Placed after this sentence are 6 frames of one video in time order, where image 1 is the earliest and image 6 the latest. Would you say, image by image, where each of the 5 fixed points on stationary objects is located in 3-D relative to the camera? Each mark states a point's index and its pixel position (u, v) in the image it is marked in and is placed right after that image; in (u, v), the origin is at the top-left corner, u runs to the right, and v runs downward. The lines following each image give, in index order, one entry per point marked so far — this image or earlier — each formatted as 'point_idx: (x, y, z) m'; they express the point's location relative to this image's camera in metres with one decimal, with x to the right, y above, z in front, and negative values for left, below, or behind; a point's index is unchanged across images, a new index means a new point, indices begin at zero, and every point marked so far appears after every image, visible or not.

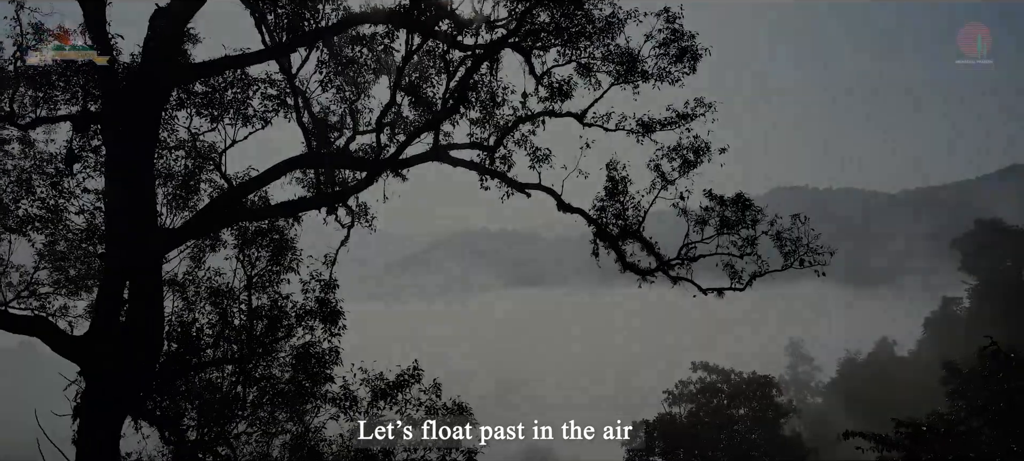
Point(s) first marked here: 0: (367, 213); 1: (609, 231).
0: (-2.5, +0.3, +13.7) m
1: (+1.4, 0.0, +11.8) m
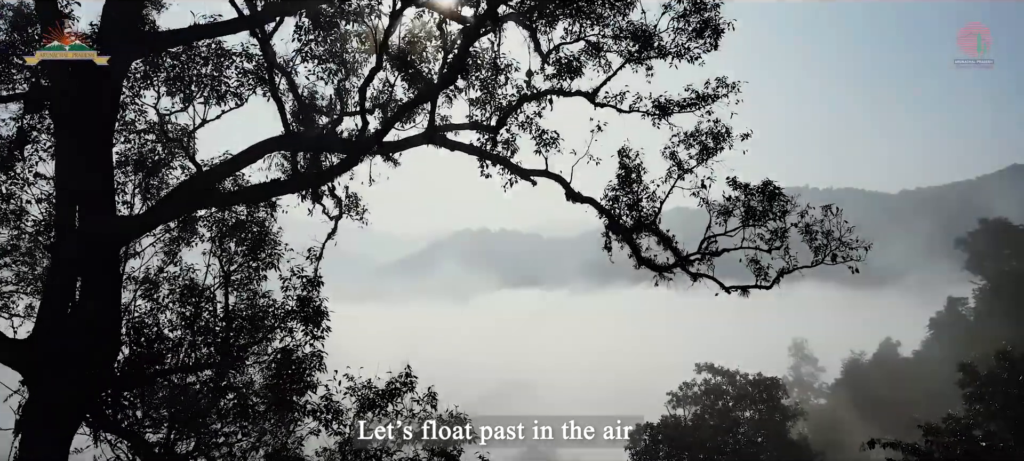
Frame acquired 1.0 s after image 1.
0: (-2.4, +0.4, +12.6) m
1: (+1.5, +0.1, +10.7) m
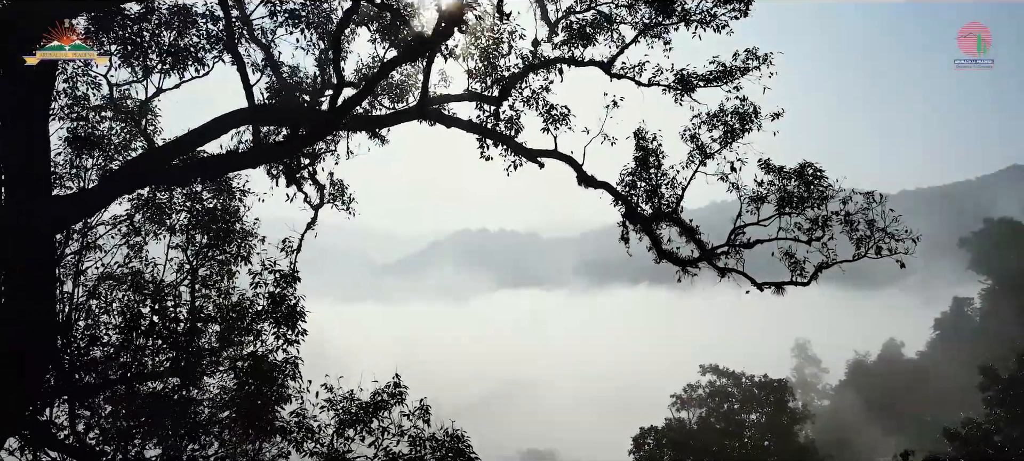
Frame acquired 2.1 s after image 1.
0: (-2.4, +0.5, +11.4) m
1: (+1.5, +0.2, +9.5) m
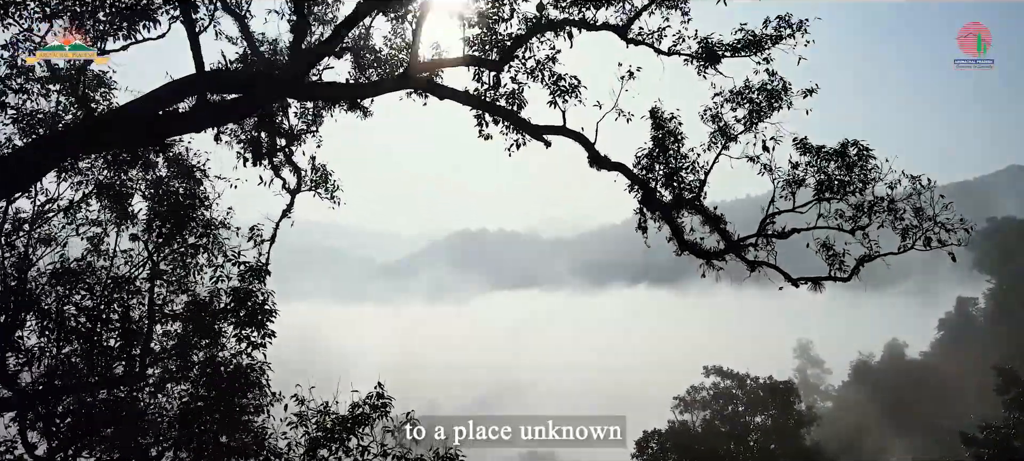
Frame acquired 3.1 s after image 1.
0: (-2.4, +0.6, +10.3) m
1: (+1.5, +0.3, +8.4) m
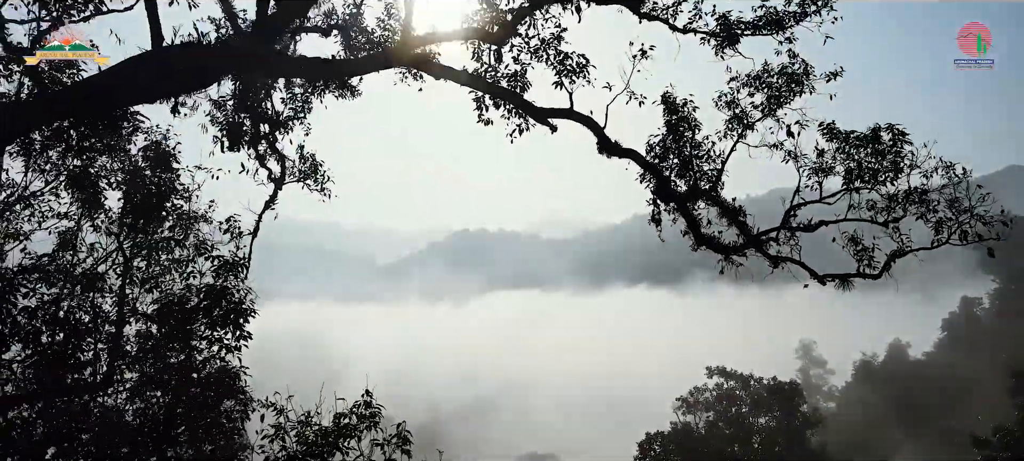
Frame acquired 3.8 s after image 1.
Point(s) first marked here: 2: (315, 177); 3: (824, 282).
0: (-2.3, +0.7, +9.6) m
1: (+1.6, +0.4, +7.8) m
2: (-2.3, +0.6, +9.6) m
3: (+2.9, -0.5, +7.6) m
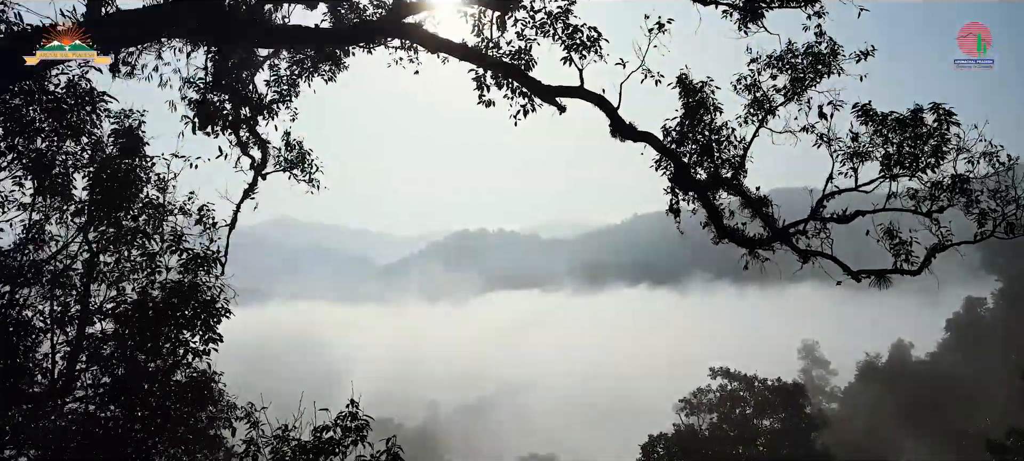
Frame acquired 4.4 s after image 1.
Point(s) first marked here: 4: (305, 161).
0: (-2.3, +0.8, +9.0) m
1: (+1.6, +0.5, +7.1) m
2: (-2.3, +0.7, +8.9) m
3: (+3.0, -0.4, +6.9) m
4: (-2.3, +0.8, +9.0) m
